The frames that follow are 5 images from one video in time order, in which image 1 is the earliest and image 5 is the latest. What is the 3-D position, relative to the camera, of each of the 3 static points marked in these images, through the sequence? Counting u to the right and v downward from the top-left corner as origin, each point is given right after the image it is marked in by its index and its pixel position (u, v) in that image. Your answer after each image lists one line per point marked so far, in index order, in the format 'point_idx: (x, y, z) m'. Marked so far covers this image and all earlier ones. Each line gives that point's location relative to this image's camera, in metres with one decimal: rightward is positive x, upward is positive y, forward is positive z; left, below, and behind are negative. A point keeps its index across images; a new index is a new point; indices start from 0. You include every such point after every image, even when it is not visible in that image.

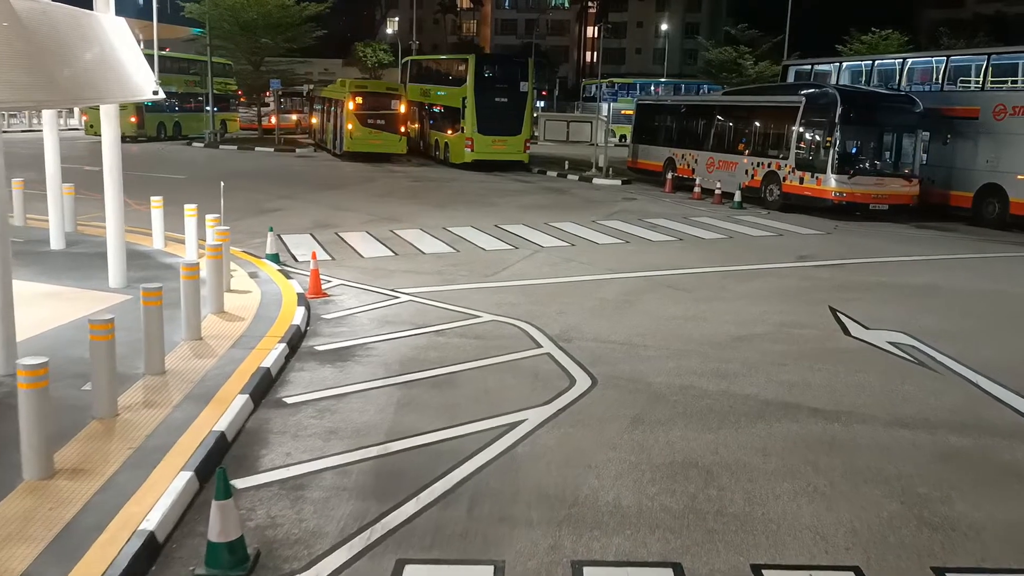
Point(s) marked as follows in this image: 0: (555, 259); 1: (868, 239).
0: (+0.7, +0.5, +14.8) m
1: (+6.6, +0.9, +16.8) m
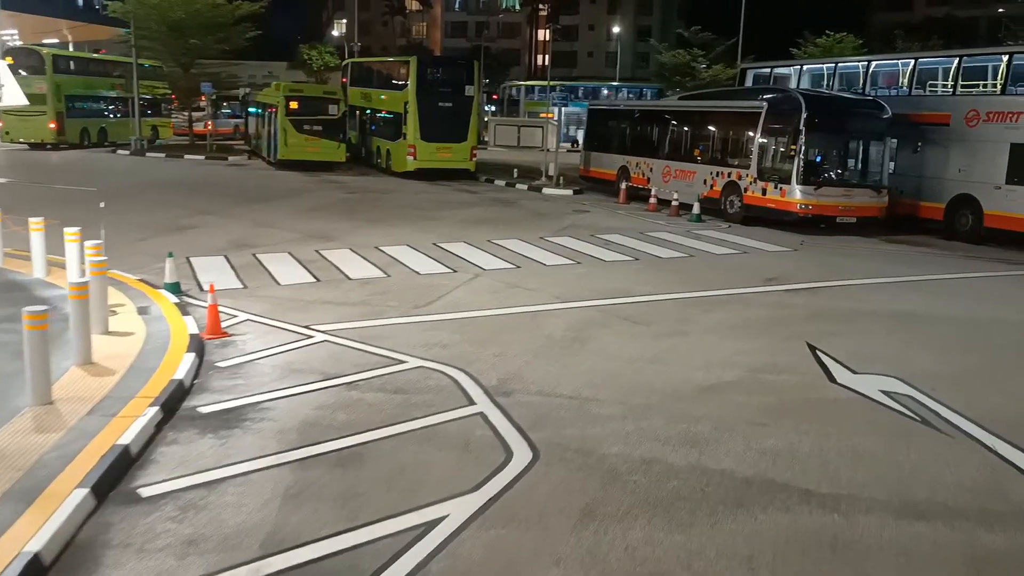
0: (-0.2, 0.0, +13.2) m
1: (+5.5, +0.5, +15.5) m
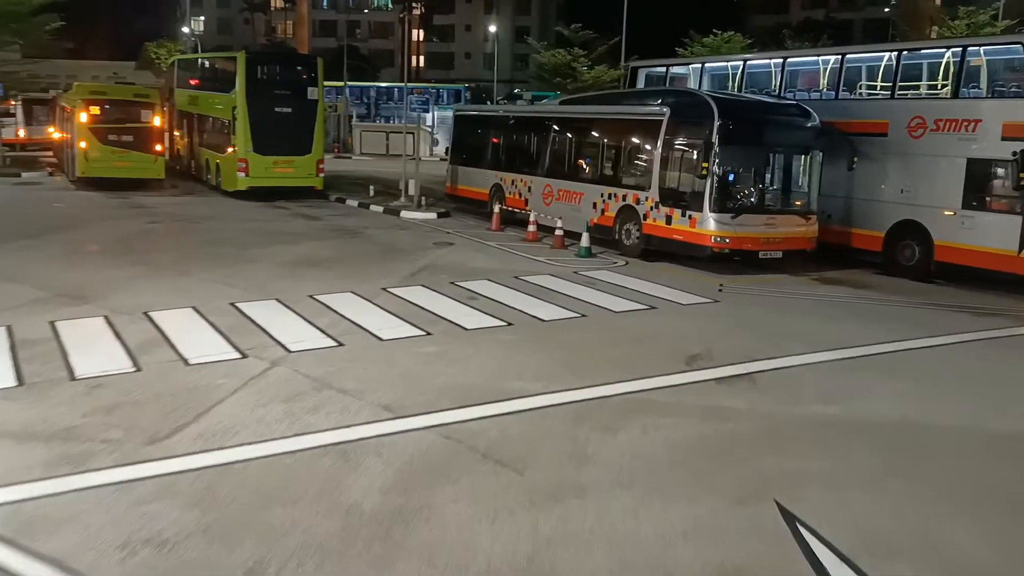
0: (-2.1, -0.9, +8.8) m
1: (+3.4, -0.3, +11.8) m
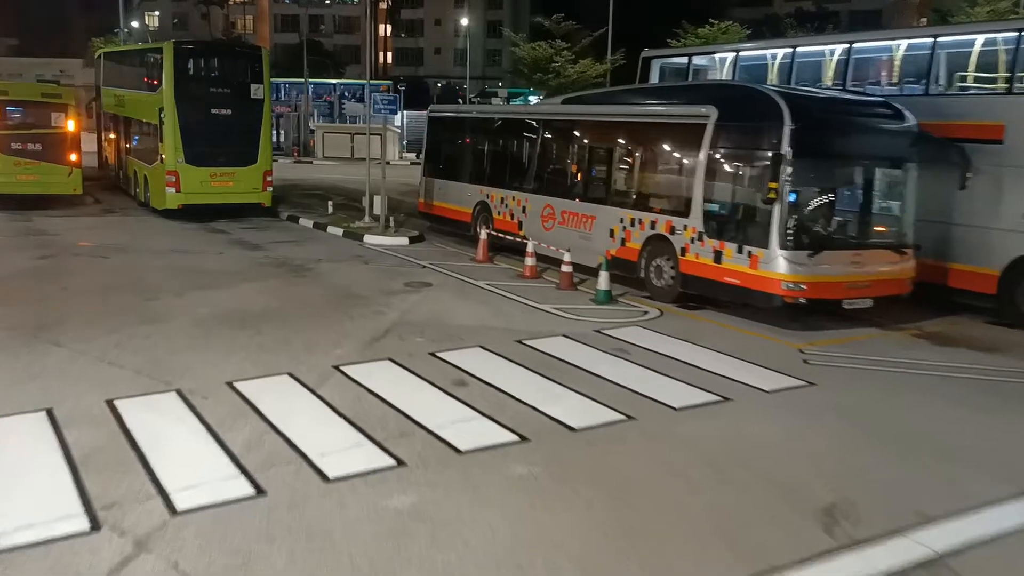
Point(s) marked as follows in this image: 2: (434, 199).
0: (-1.9, -1.7, +5.0) m
1: (+3.4, -1.0, +8.1) m
2: (-1.6, +1.8, +18.7) m
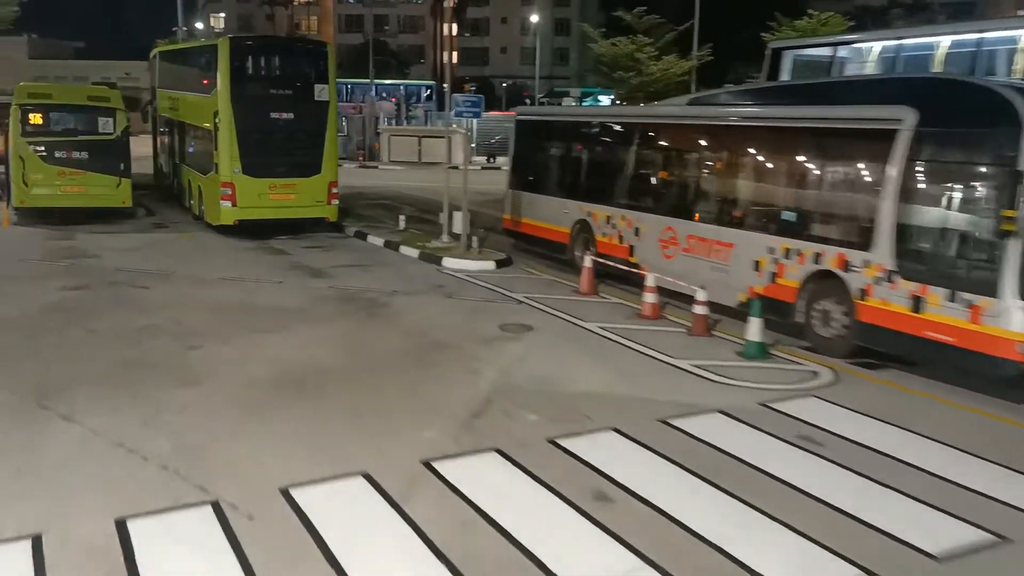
0: (-1.0, -2.2, +2.6) m
1: (+4.5, -1.6, +5.4) m
2: (+0.2, +1.3, +16.2) m
